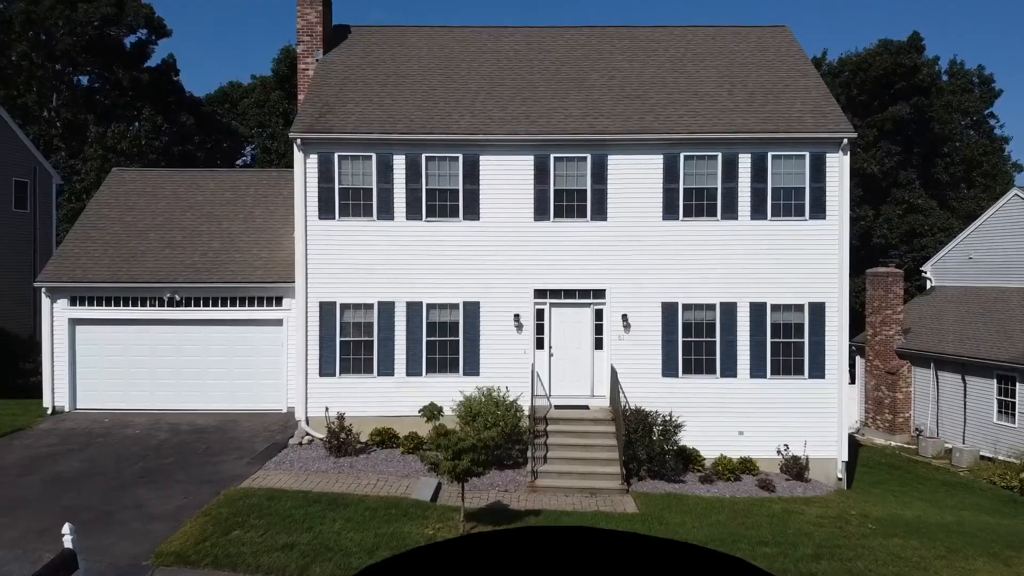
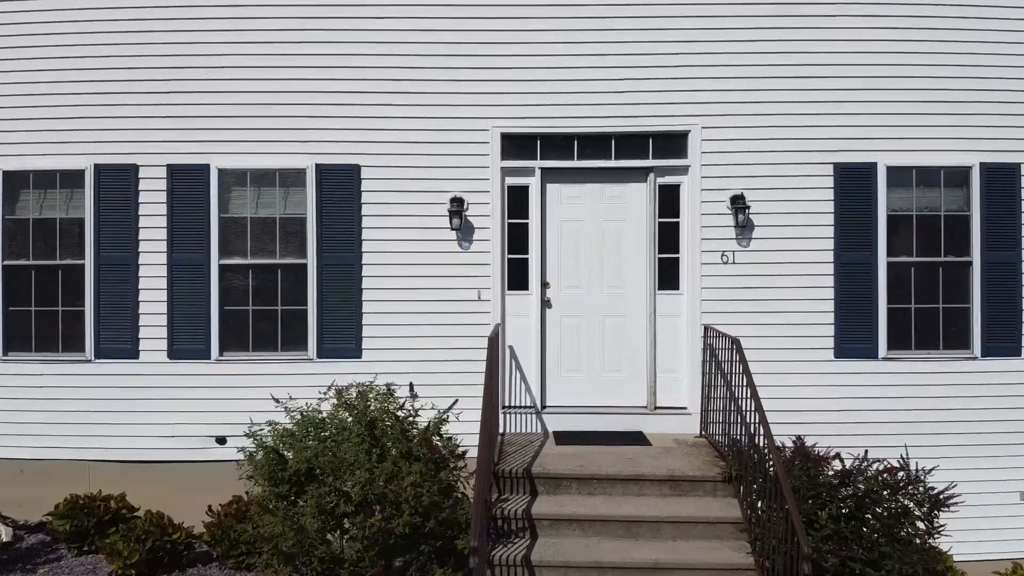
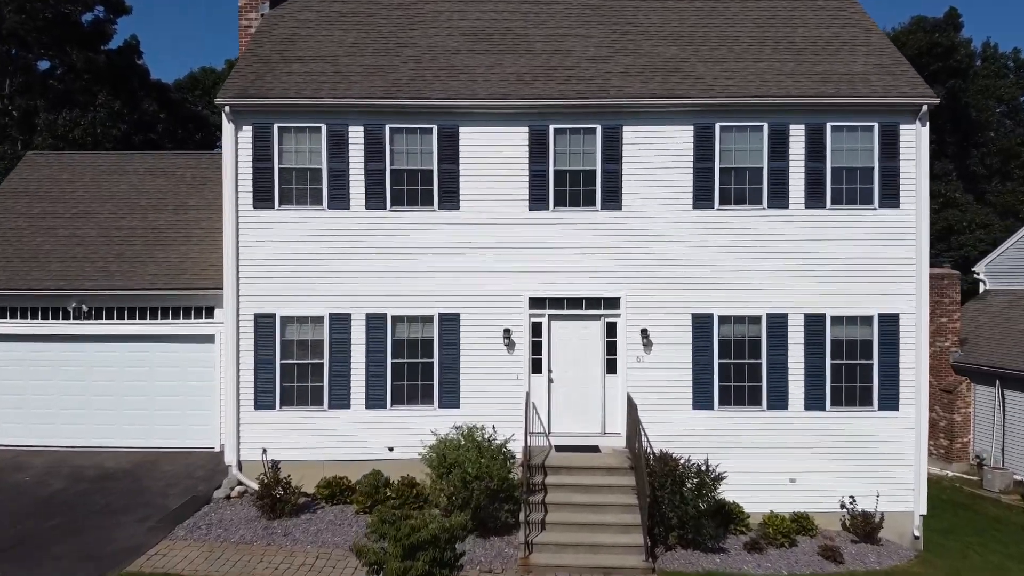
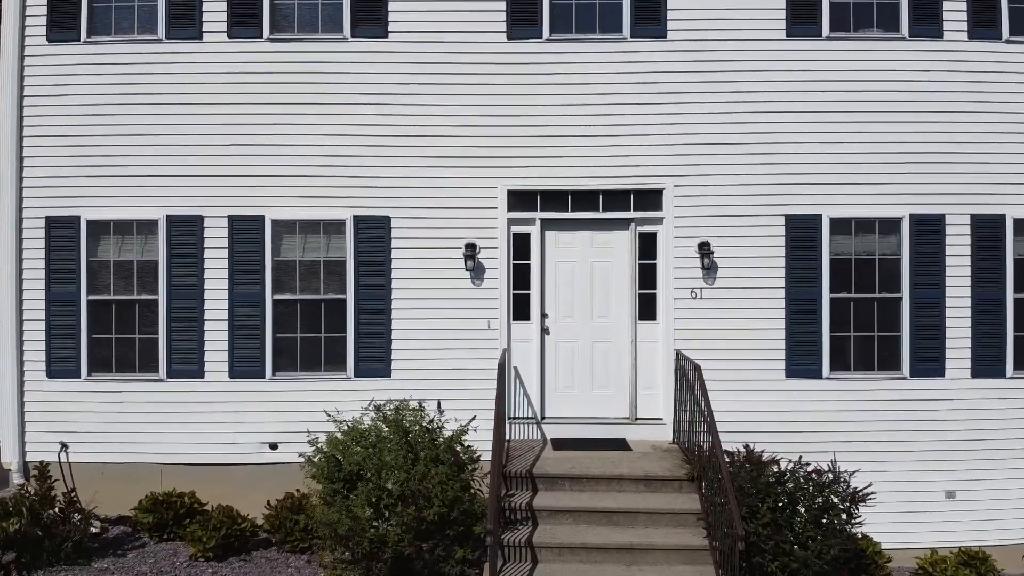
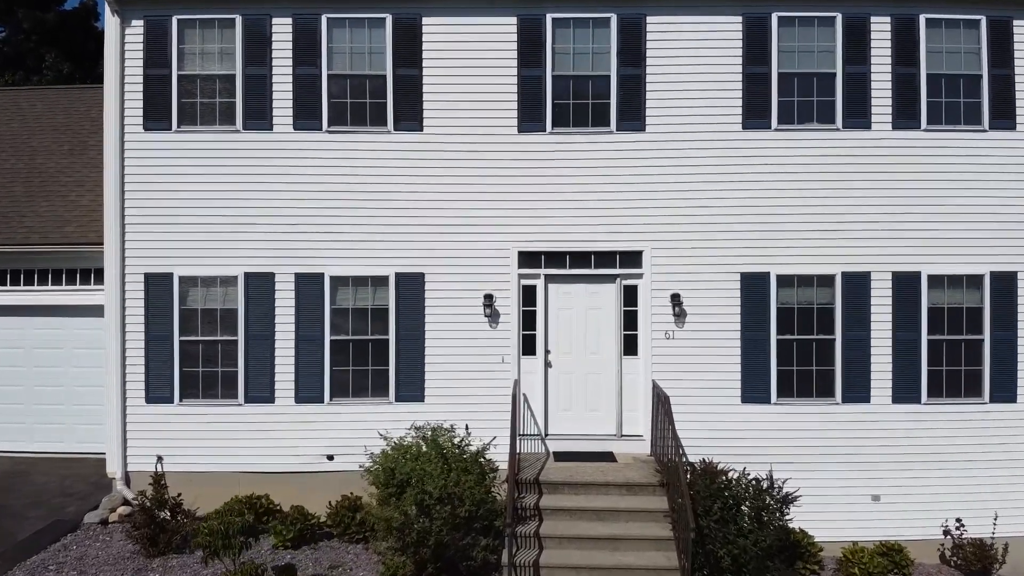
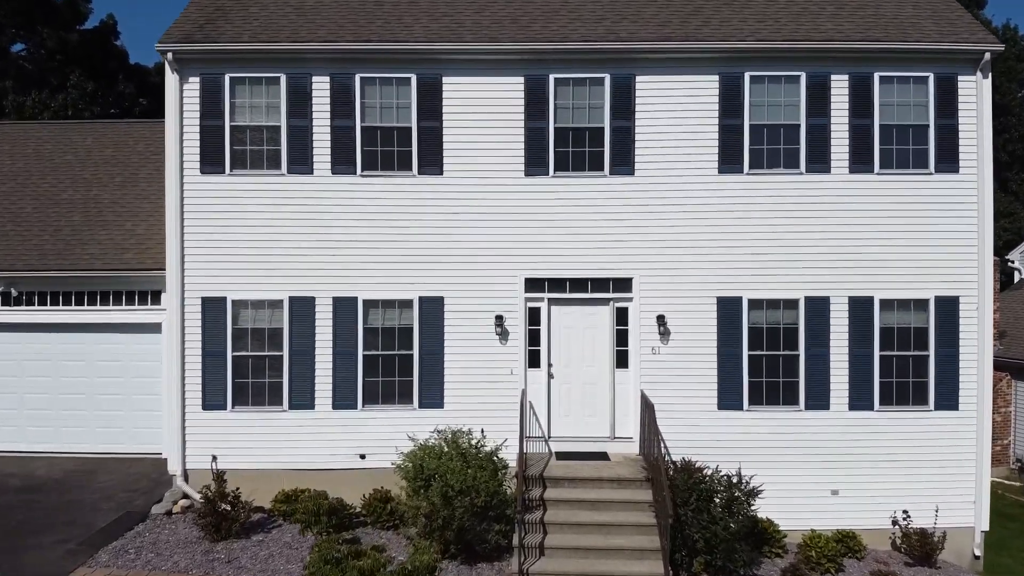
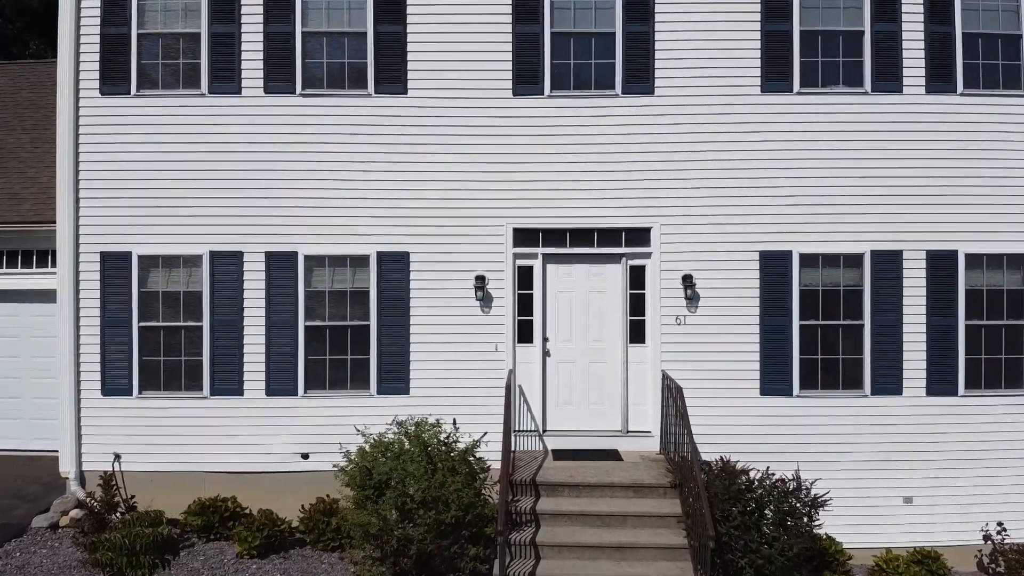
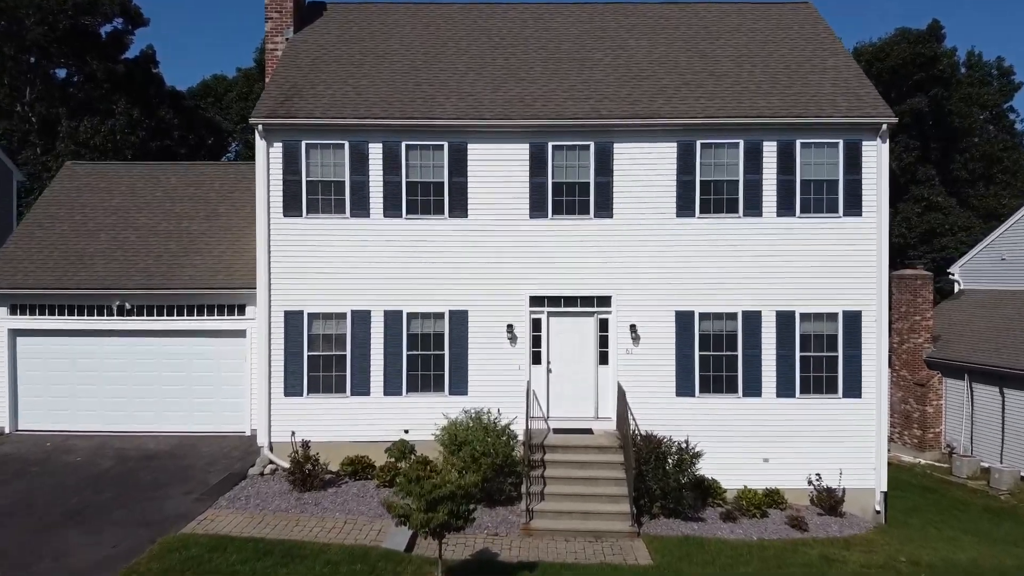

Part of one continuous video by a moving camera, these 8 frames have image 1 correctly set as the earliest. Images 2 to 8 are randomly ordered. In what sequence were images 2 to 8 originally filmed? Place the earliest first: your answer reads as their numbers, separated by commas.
8, 3, 6, 5, 7, 4, 2
